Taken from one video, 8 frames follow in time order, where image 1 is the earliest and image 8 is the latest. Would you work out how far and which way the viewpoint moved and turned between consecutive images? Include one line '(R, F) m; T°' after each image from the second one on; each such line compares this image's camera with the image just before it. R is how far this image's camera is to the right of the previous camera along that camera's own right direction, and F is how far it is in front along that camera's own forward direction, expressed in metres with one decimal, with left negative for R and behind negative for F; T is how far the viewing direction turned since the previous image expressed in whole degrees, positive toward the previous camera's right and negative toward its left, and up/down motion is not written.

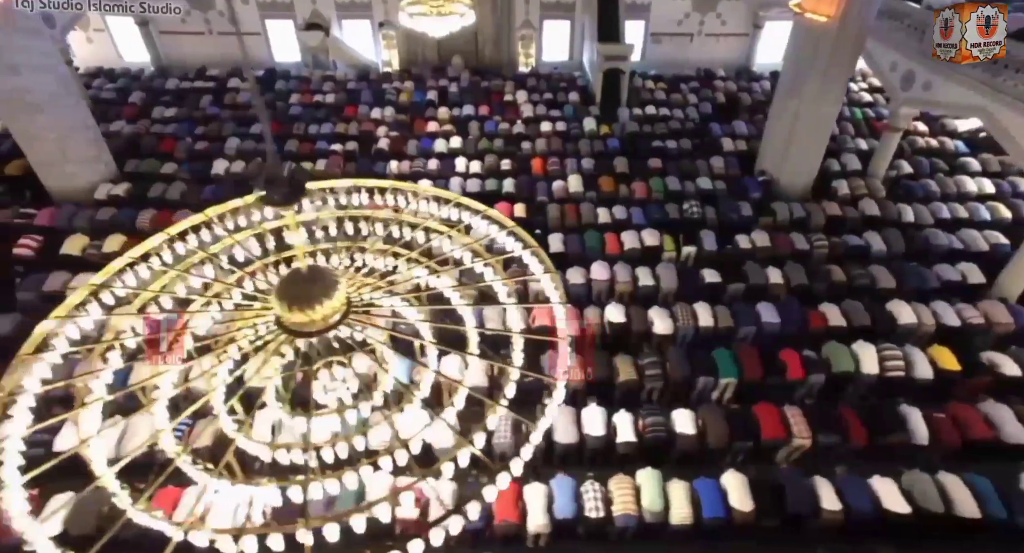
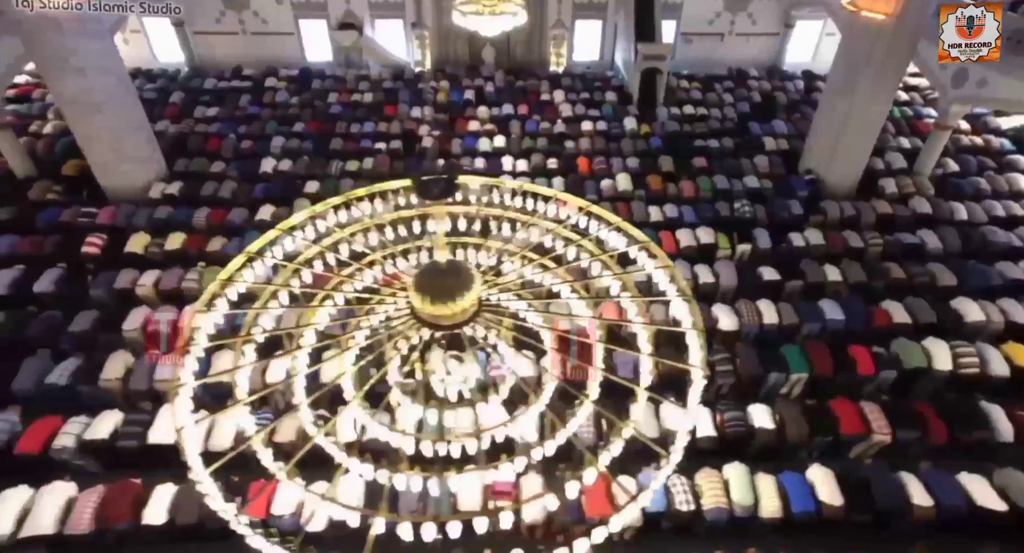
(-0.7, -0.1) m; 0°
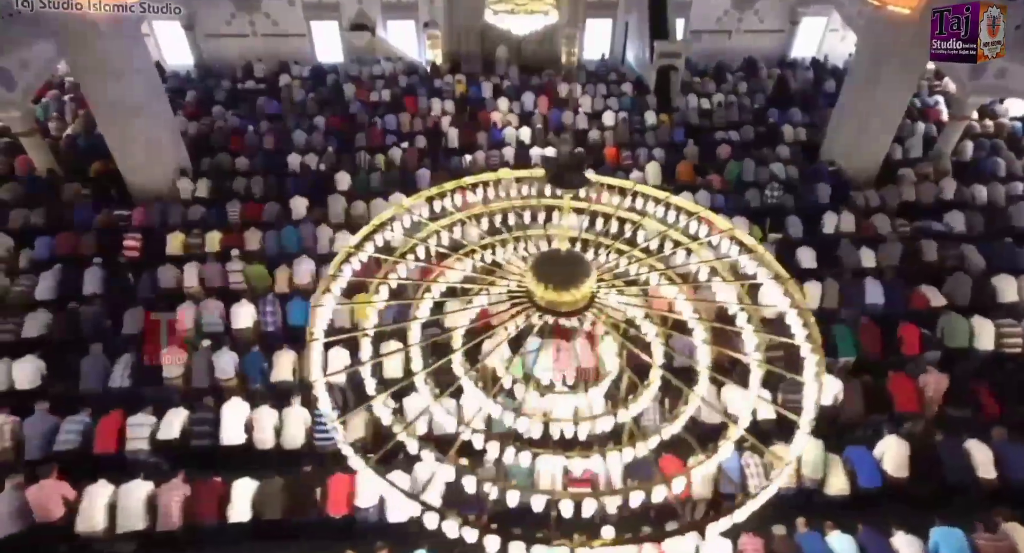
(-0.7, -0.1) m; +1°
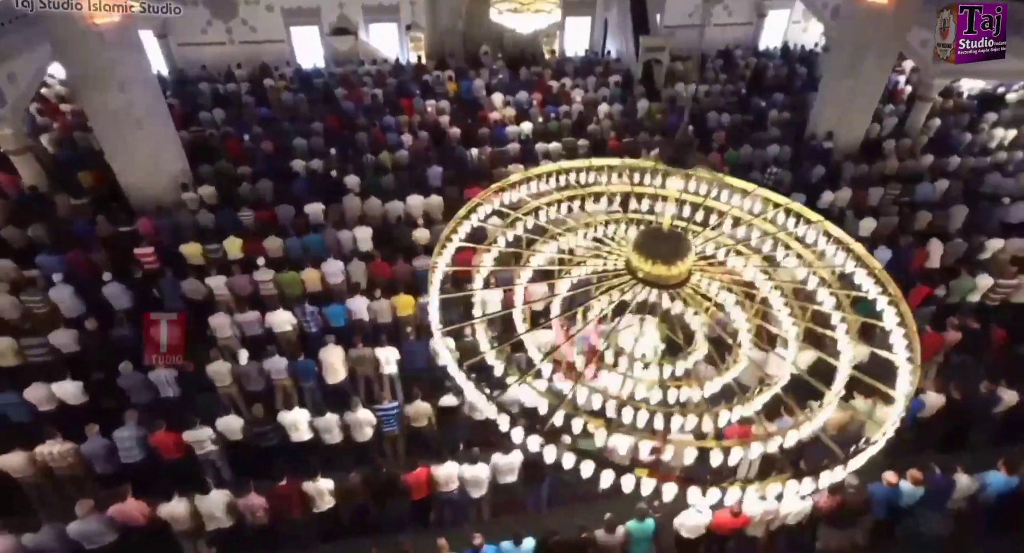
(-0.9, -0.1) m; +4°
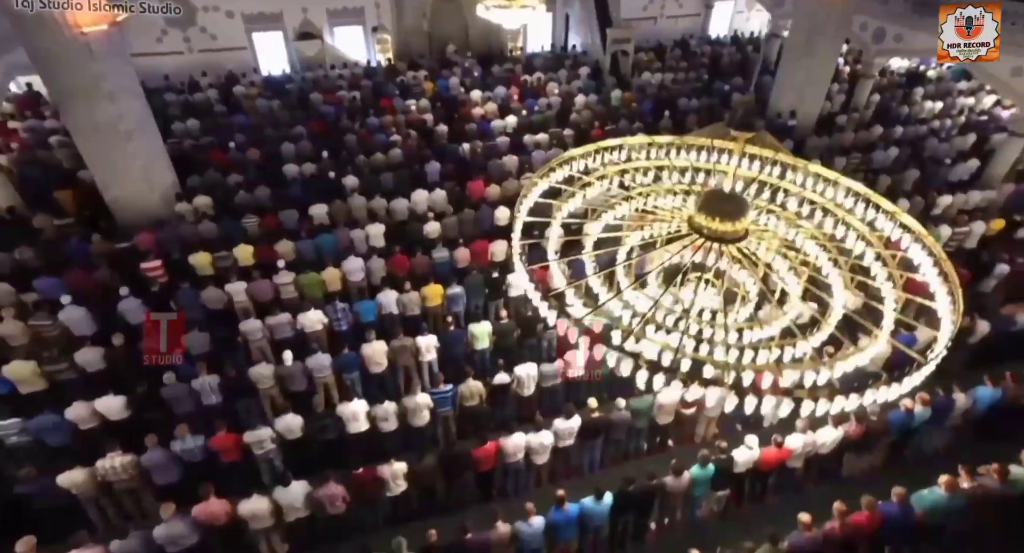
(-0.9, -0.2) m; +6°
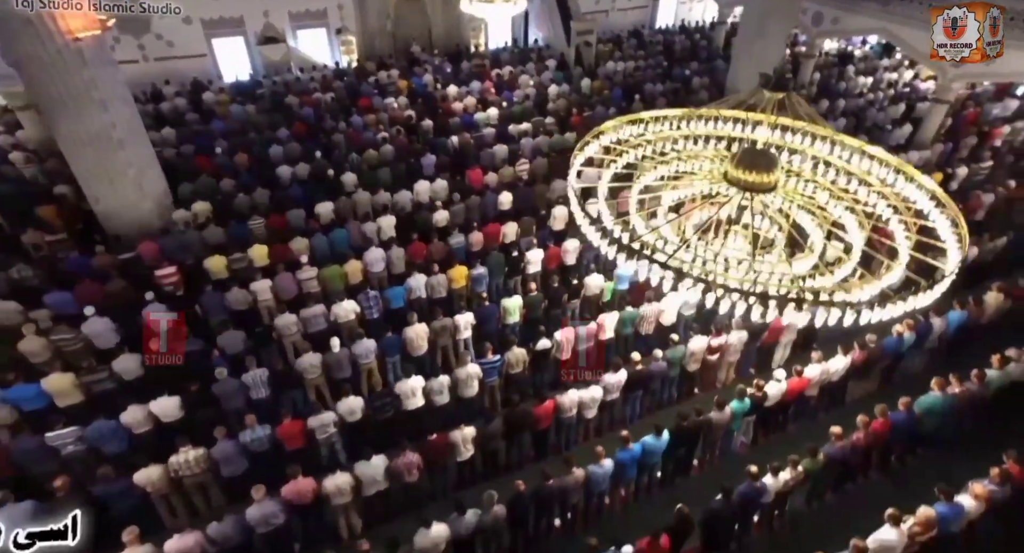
(-1.0, -0.3) m; +6°
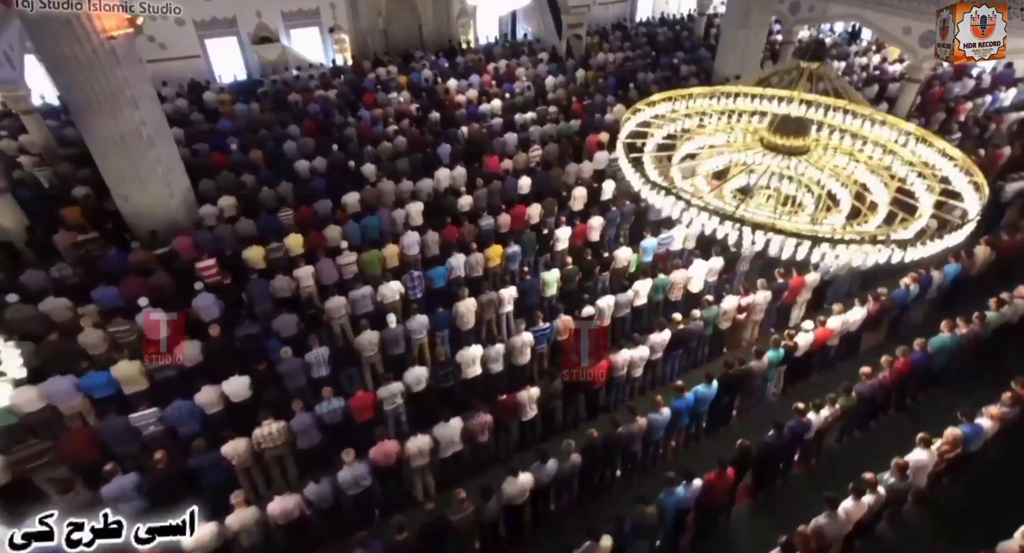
(-0.9, -0.3) m; +4°
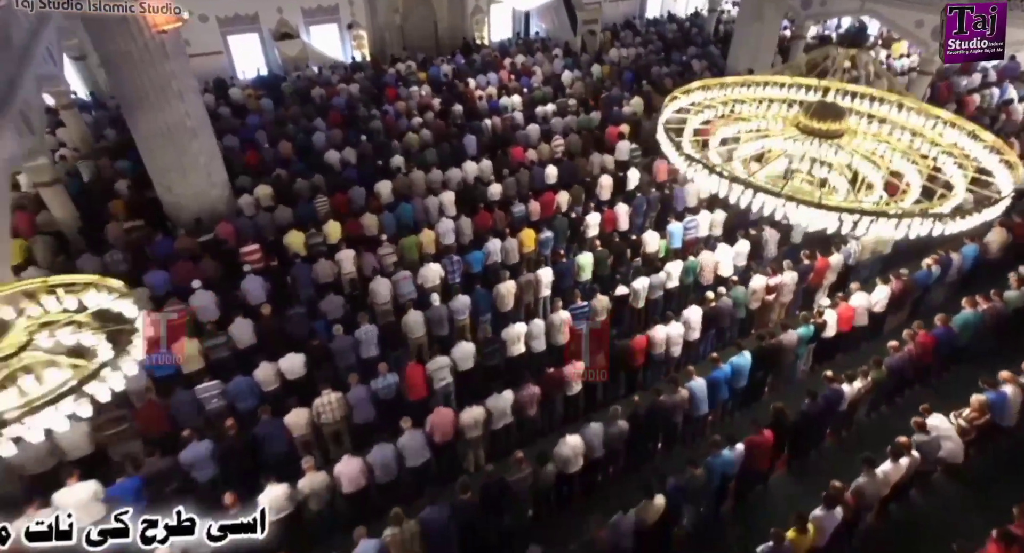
(-0.5, -0.2) m; 0°
